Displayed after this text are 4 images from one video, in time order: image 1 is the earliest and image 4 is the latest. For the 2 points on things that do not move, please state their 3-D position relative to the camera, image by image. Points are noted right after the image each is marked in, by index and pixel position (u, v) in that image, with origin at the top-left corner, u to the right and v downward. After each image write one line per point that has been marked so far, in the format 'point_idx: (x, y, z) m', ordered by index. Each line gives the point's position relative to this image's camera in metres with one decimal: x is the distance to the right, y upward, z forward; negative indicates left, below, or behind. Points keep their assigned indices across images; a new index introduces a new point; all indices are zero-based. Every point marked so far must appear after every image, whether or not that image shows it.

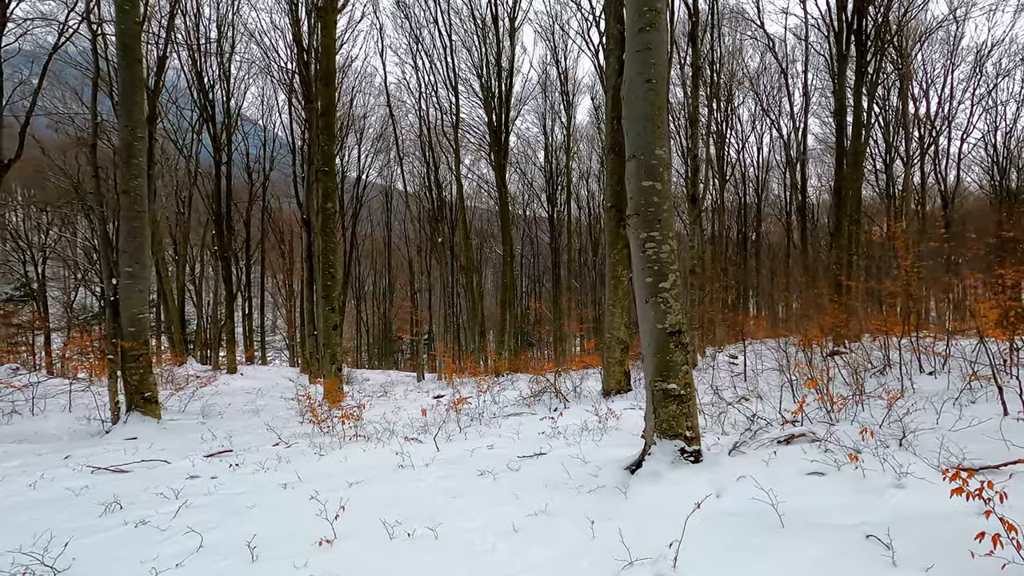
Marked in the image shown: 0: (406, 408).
0: (-1.5, -1.6, +7.3) m
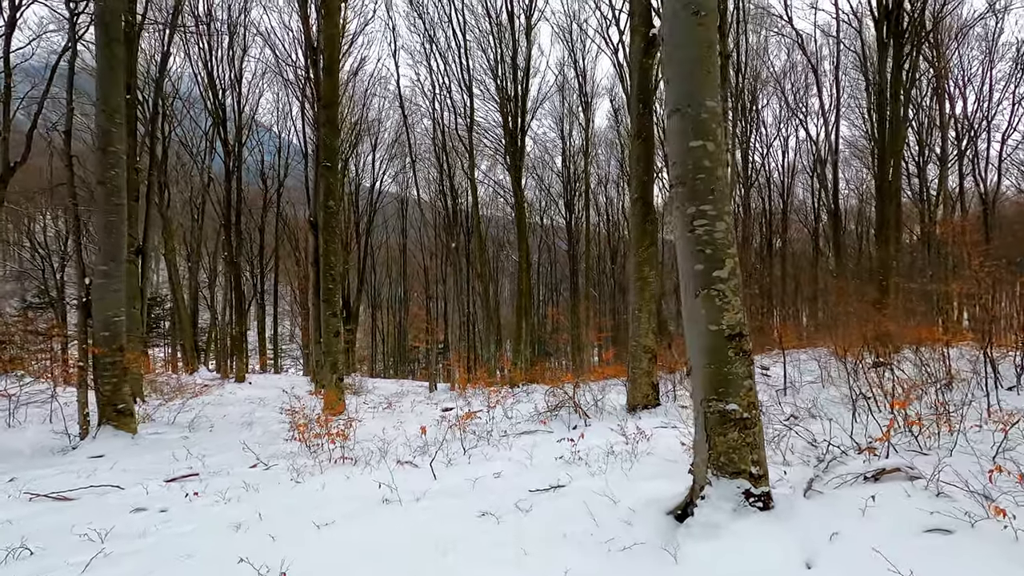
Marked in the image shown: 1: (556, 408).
0: (-1.3, -1.7, +6.6) m
1: (+0.5, -1.5, +6.5) m
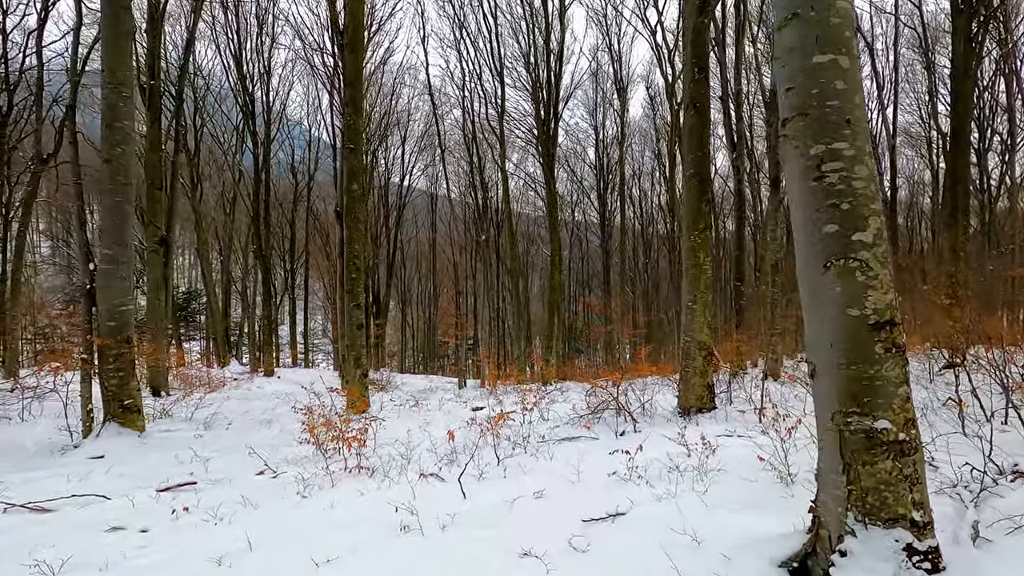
0: (-0.9, -1.5, +6.0) m
1: (+0.9, -1.3, +5.8) m
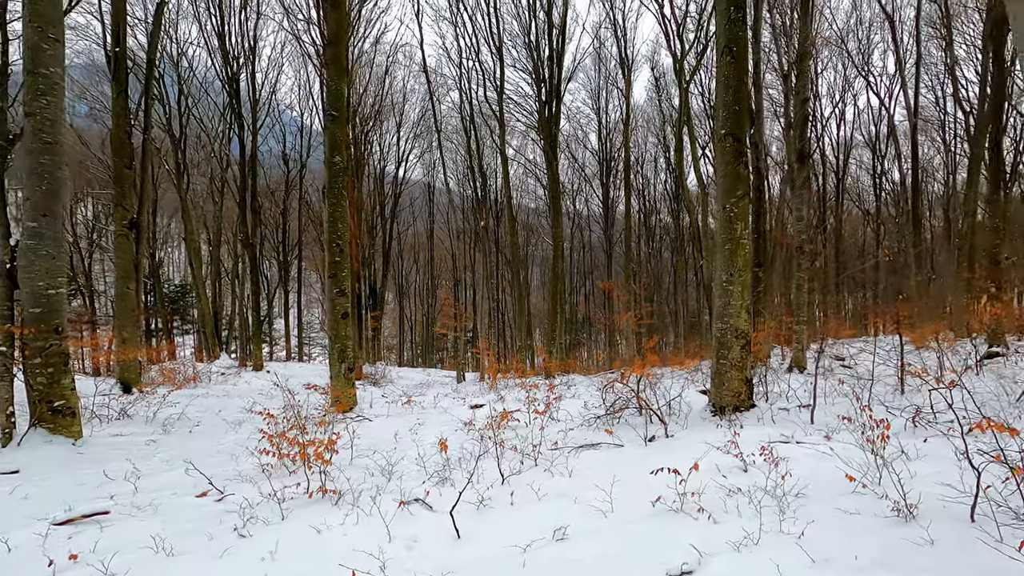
0: (-0.8, -1.3, +5.1) m
1: (+1.0, -1.1, +4.9) m
